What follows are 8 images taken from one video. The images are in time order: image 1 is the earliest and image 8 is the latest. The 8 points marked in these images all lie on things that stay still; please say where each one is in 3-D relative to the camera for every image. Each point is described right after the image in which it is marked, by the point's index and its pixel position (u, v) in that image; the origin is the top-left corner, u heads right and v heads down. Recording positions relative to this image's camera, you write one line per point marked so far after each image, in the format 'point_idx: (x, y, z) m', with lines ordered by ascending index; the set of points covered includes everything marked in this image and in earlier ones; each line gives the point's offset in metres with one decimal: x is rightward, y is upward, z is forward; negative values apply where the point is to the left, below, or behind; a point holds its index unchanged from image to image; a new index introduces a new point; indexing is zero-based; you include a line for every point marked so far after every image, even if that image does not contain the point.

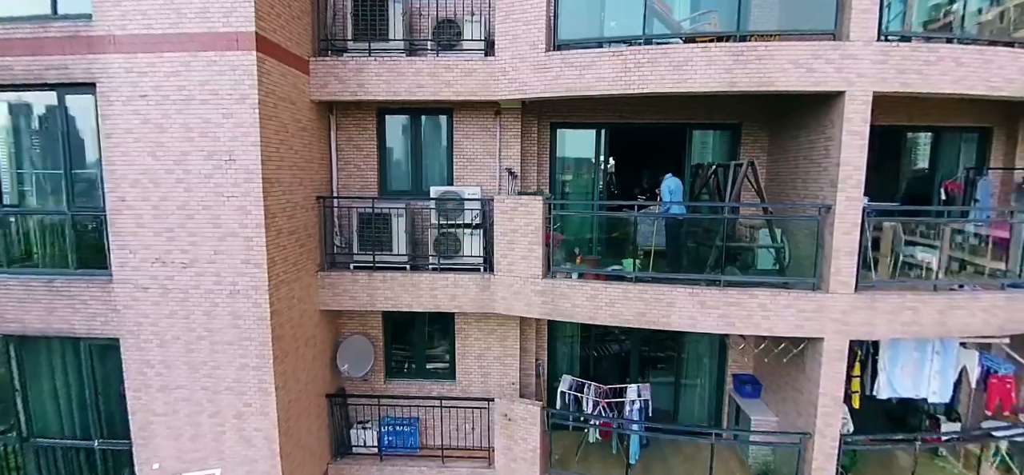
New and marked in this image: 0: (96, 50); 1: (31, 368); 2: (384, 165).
0: (-3.8, +1.7, +4.5) m
1: (-5.0, -1.4, +5.2) m
2: (-1.6, +0.9, +6.3) m
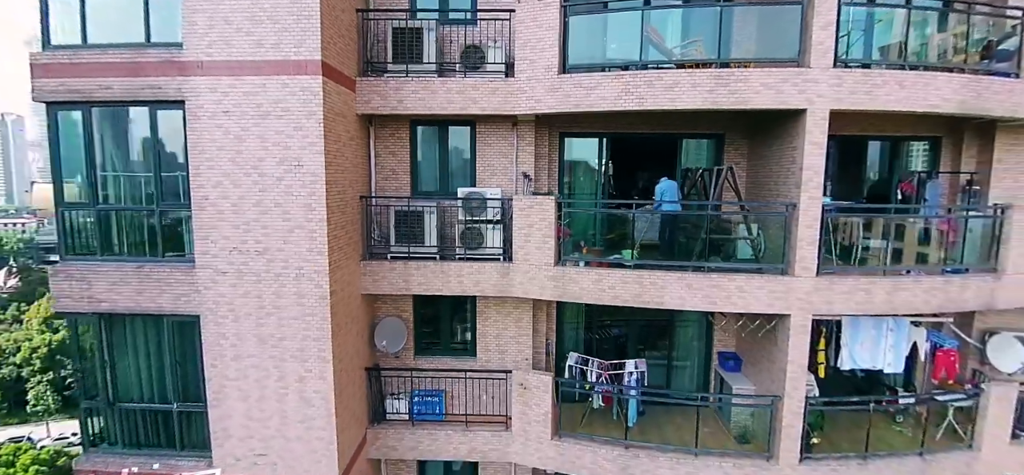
0: (-3.6, +1.8, +5.5) m
1: (-4.8, -1.3, +6.1) m
2: (-1.4, +1.0, +7.3) m
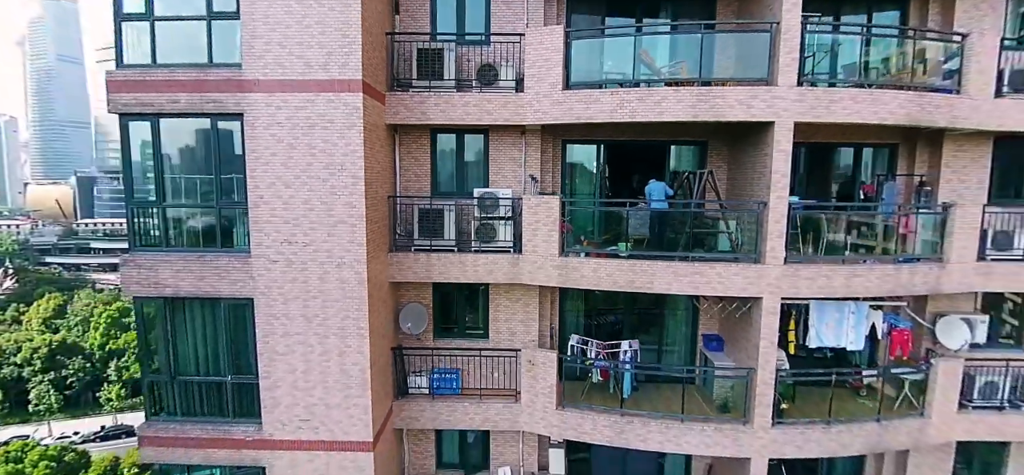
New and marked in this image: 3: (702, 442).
0: (-3.4, +1.9, +6.4) m
1: (-4.7, -1.2, +7.0) m
2: (-1.2, +1.1, +8.2) m
3: (+2.8, -3.0, +7.3) m
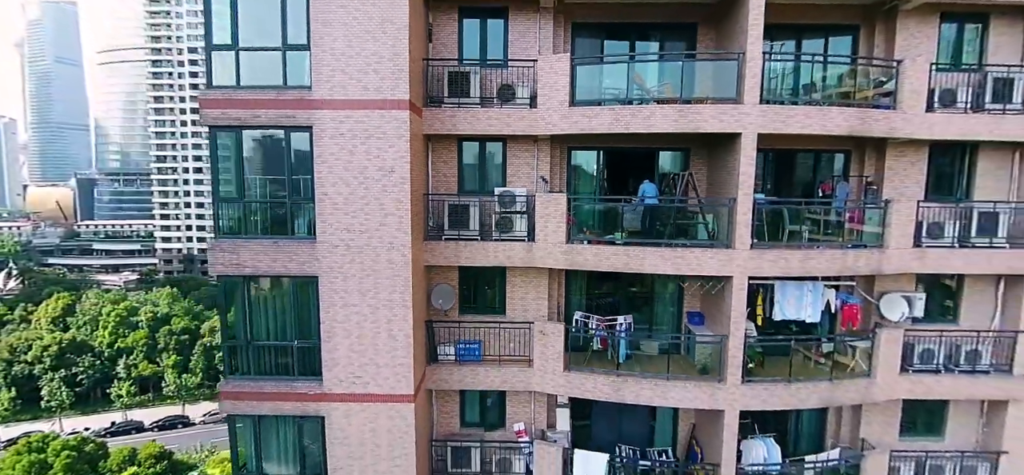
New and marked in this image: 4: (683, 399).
0: (-3.1, +2.1, +7.9) m
1: (-4.4, -1.0, +8.5) m
2: (-1.0, +1.2, +9.7) m
3: (+3.0, -2.8, +8.8) m
4: (+3.0, -2.8, +8.9) m
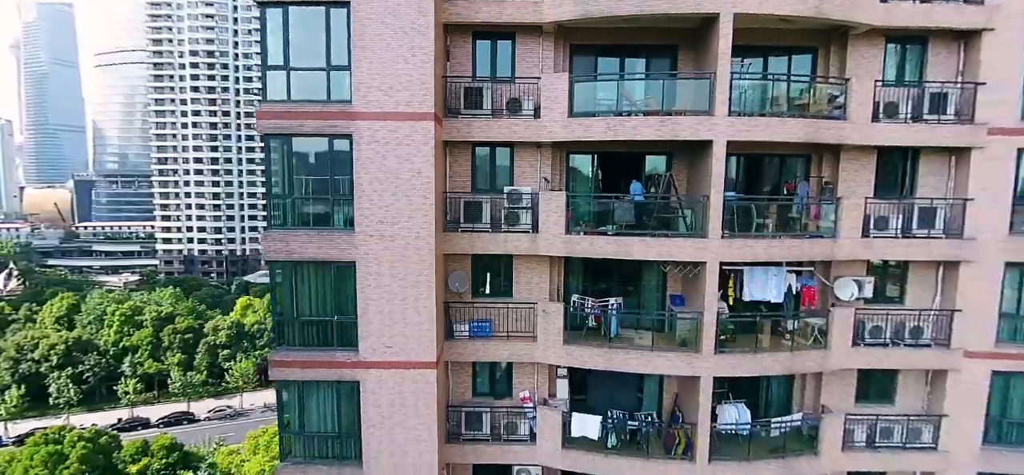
0: (-3.0, +2.2, +9.4) m
1: (-4.3, -0.8, +10.0) m
2: (-0.8, +1.4, +11.2) m
3: (+3.2, -2.6, +10.4) m
4: (+3.2, -2.7, +10.4) m
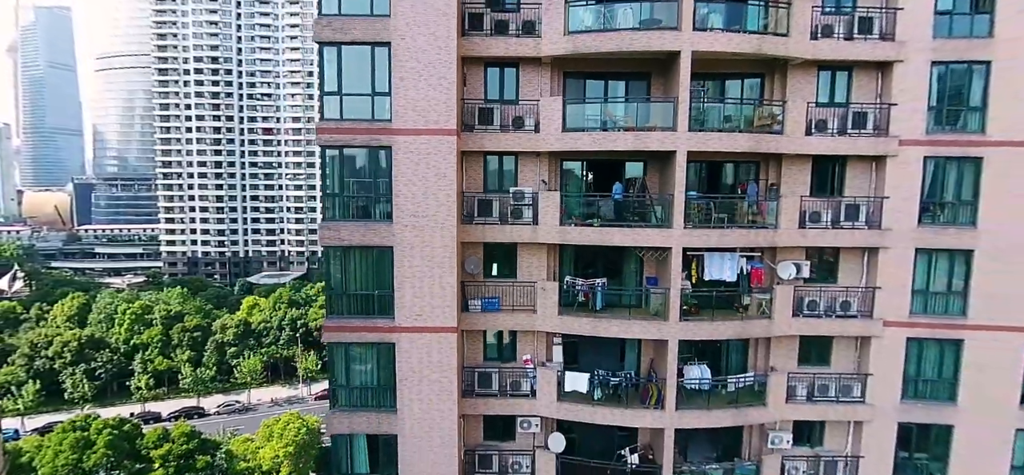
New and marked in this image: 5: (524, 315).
0: (-2.9, +2.5, +11.9) m
1: (-4.1, -0.6, +12.5) m
2: (-0.7, +1.7, +13.7) m
3: (+3.3, -2.4, +12.9) m
4: (+3.3, -2.4, +12.9) m
5: (+0.3, -2.1, +13.5) m
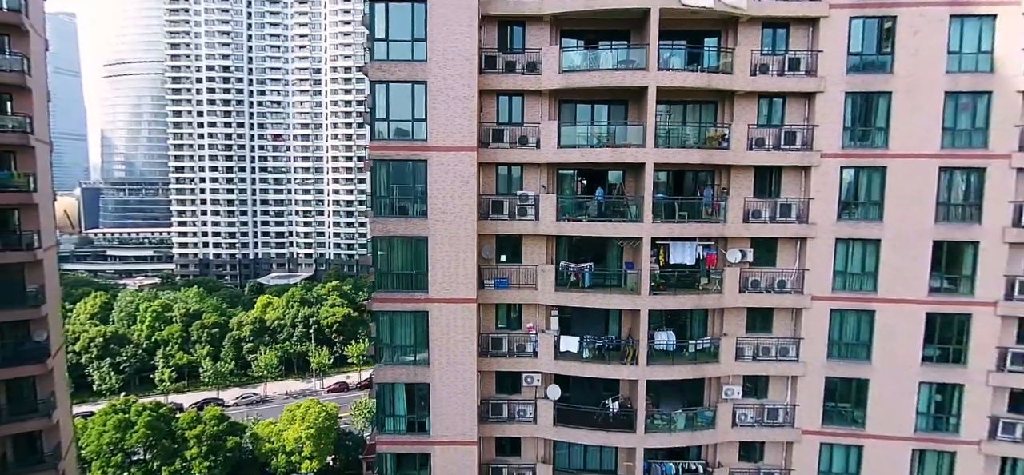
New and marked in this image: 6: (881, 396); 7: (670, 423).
0: (-2.6, +2.7, +15.6) m
1: (-3.9, -0.4, +16.2) m
2: (-0.5, +1.9, +17.4) m
3: (+3.5, -2.1, +16.5) m
4: (+3.5, -2.2, +16.5) m
5: (+0.6, -1.8, +17.2) m
6: (+12.8, -5.5, +17.5) m
7: (+5.5, -6.5, +17.3) m
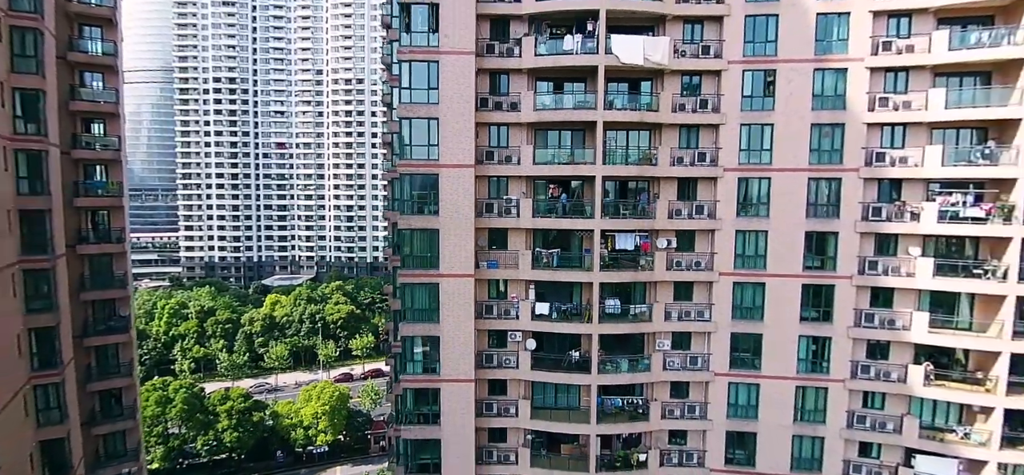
0: (-3.2, +3.1, +21.8) m
1: (-4.5, 0.0, +22.3) m
2: (-1.1, +2.2, +23.7) m
3: (+3.0, -1.8, +22.8) m
4: (+3.0, -1.8, +22.8) m
5: (0.0, -1.5, +23.4) m
6: (+12.3, -5.1, +23.8) m
7: (+4.9, -6.1, +23.6) m
